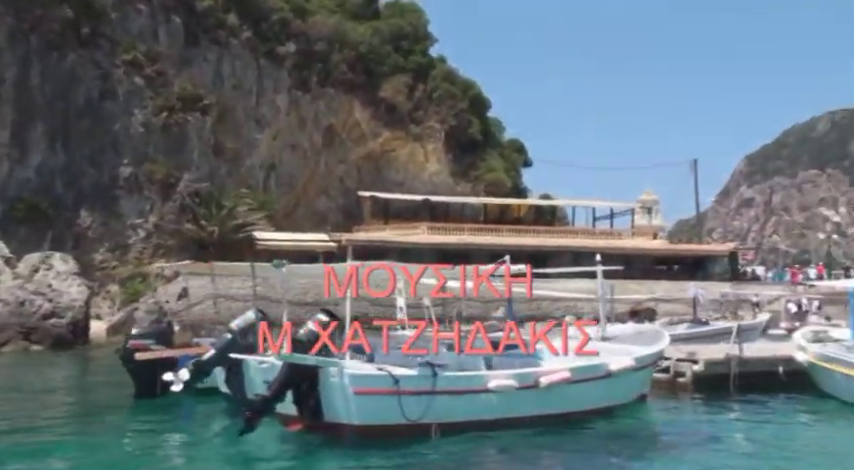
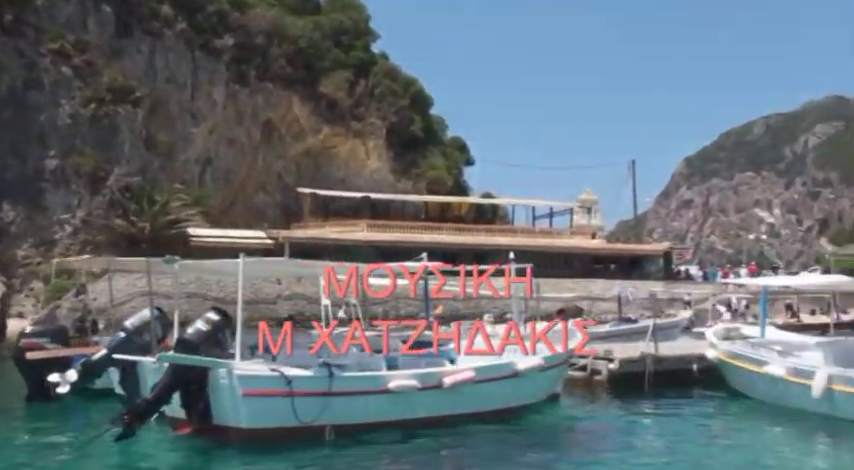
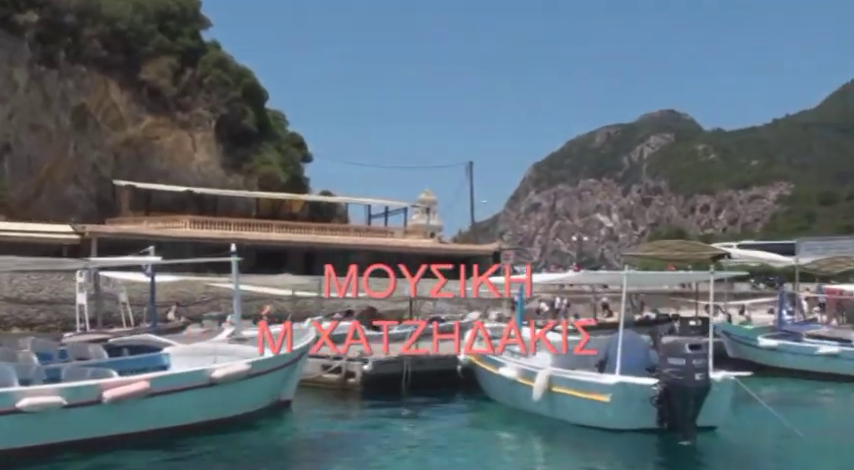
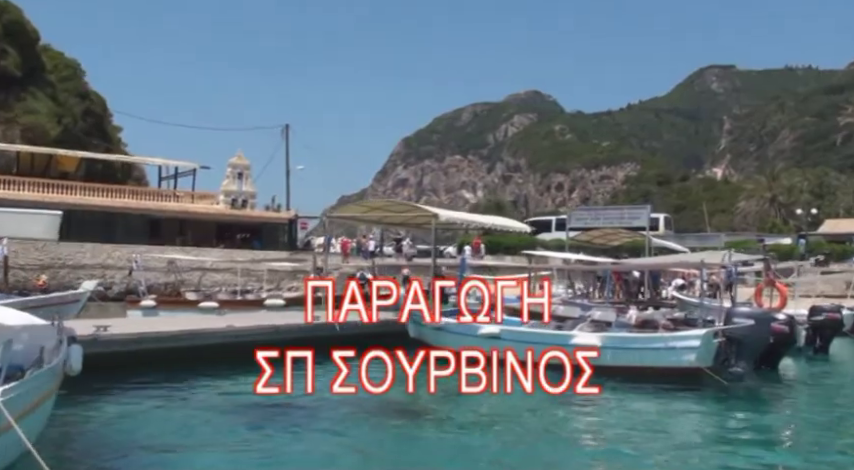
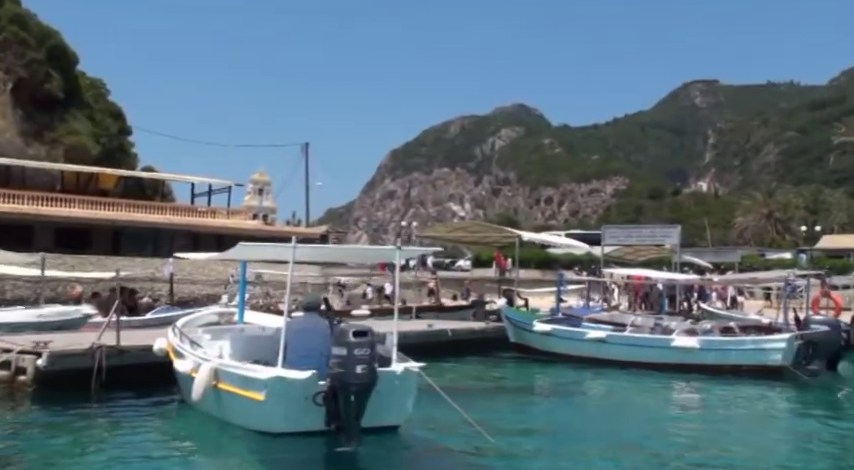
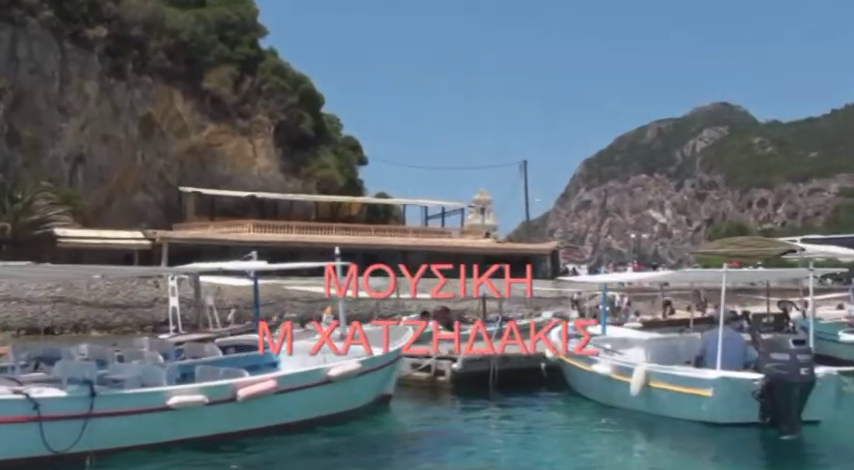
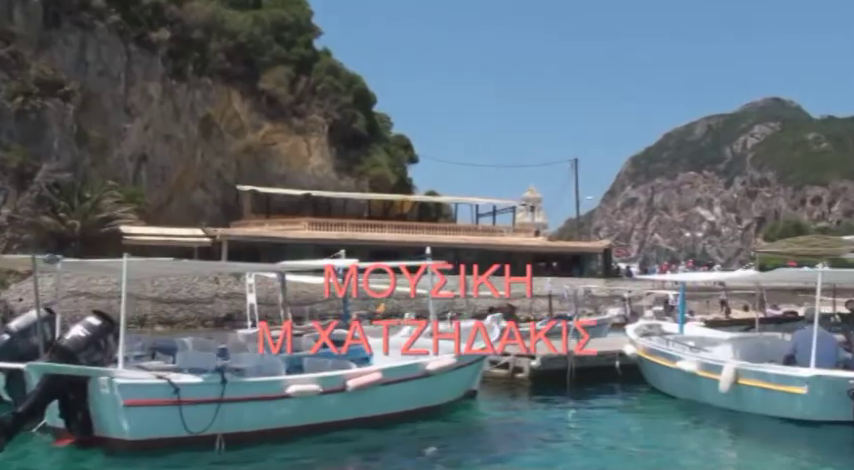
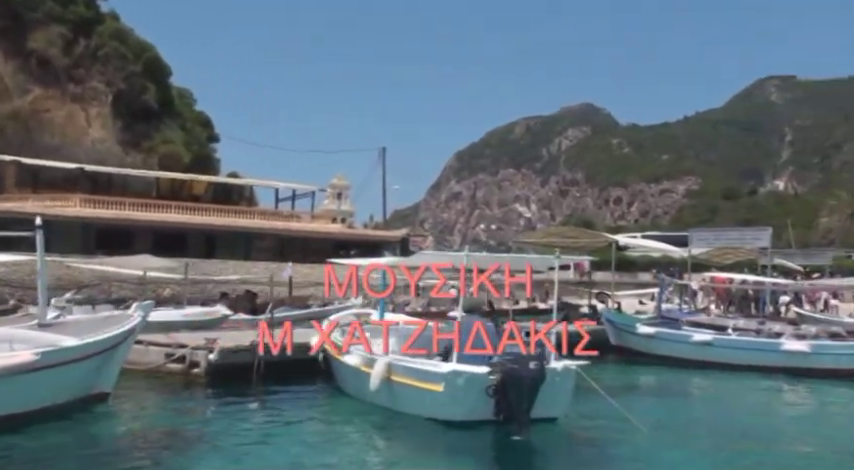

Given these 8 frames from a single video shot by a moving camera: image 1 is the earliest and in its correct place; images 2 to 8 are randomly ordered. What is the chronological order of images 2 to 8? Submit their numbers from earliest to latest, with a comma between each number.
2, 7, 6, 3, 8, 5, 4
